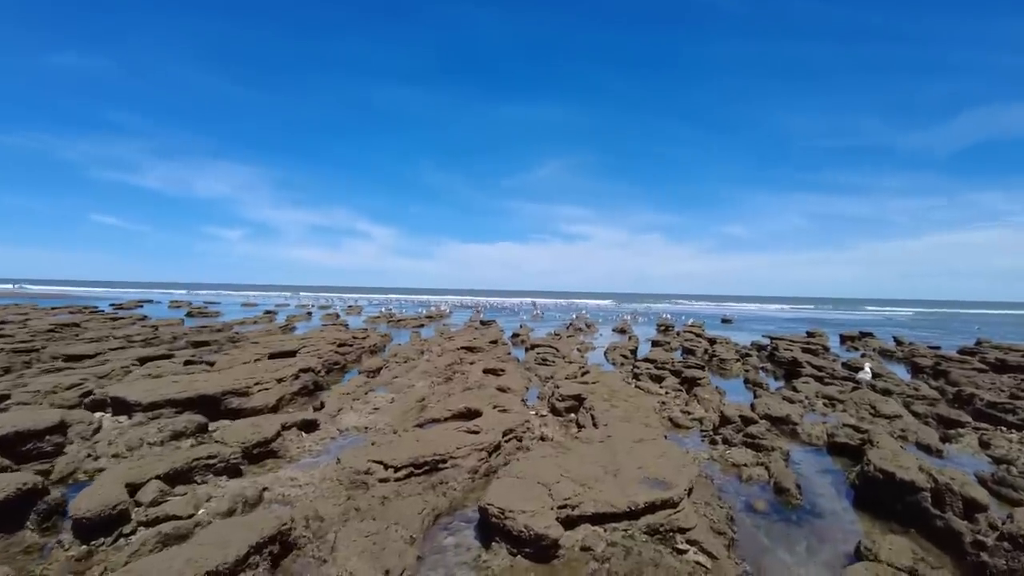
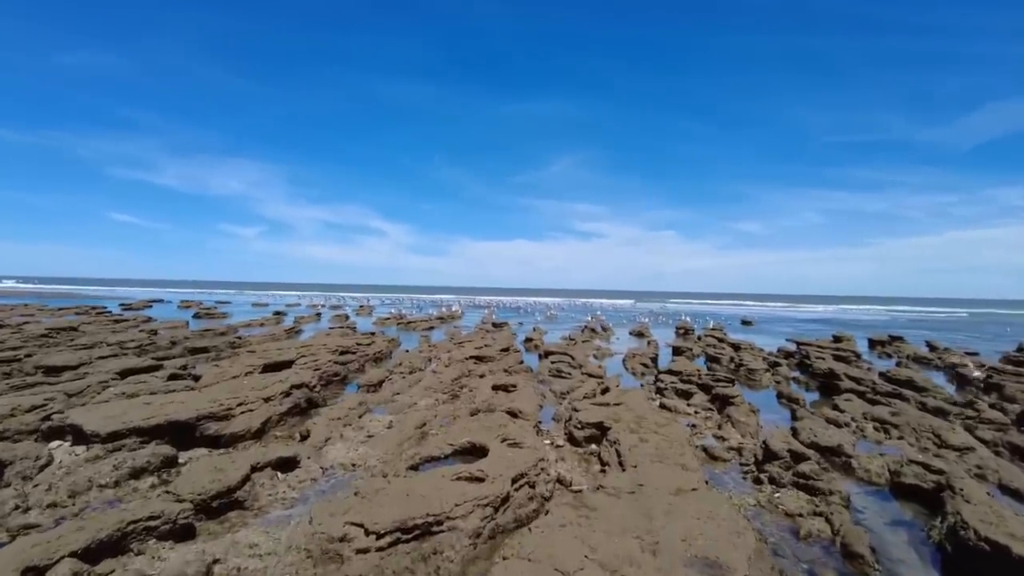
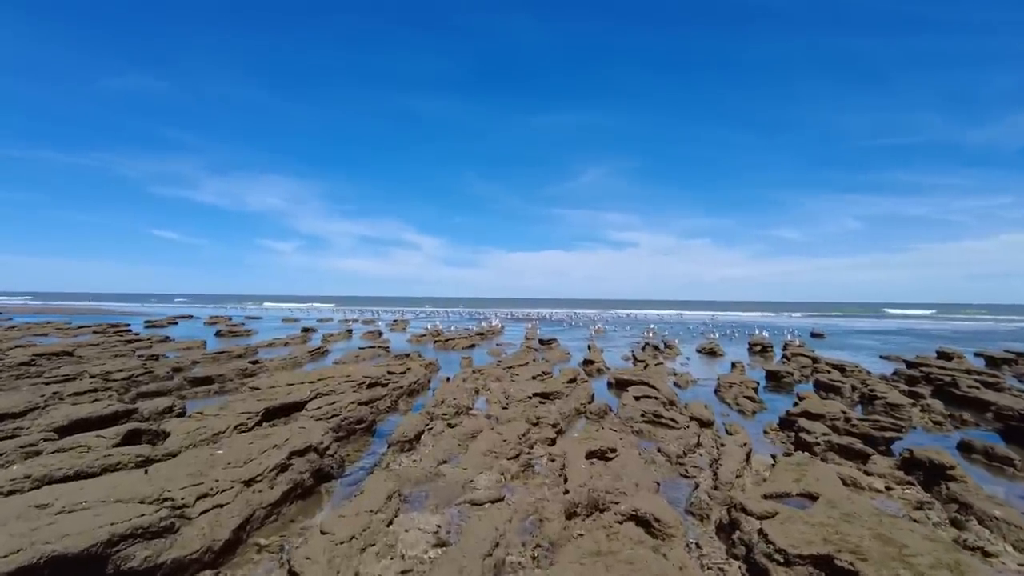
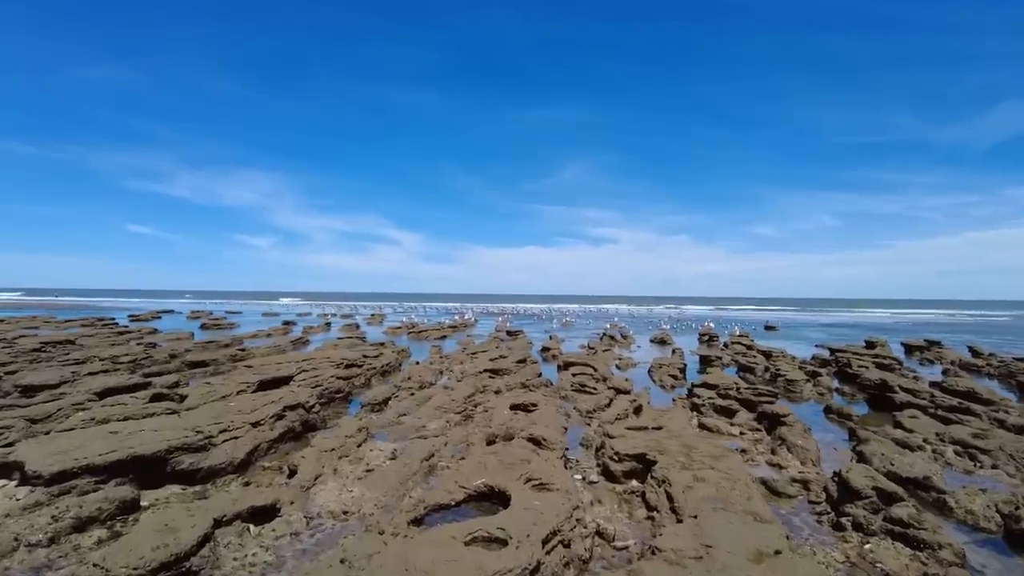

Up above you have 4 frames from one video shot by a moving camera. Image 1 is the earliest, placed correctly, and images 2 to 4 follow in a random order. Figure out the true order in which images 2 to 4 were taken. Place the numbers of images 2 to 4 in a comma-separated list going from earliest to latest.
2, 4, 3
